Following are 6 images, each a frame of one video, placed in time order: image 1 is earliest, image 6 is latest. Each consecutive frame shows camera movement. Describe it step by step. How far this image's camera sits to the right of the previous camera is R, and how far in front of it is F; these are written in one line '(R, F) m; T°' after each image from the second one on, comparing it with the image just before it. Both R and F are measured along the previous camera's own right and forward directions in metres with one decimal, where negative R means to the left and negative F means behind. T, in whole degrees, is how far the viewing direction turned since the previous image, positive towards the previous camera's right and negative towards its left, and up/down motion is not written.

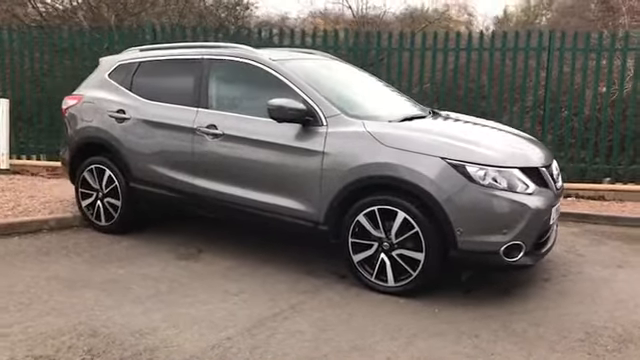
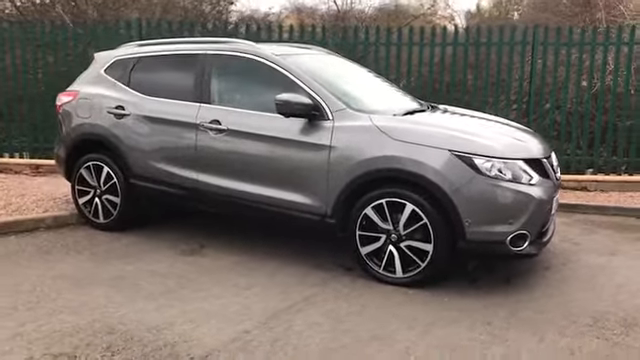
(-0.3, 0.0) m; +3°
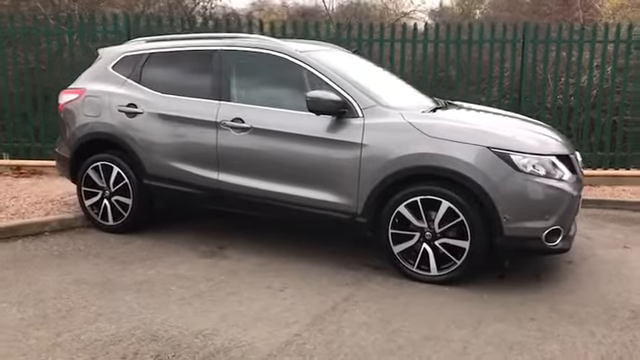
(-0.6, +0.1) m; +4°
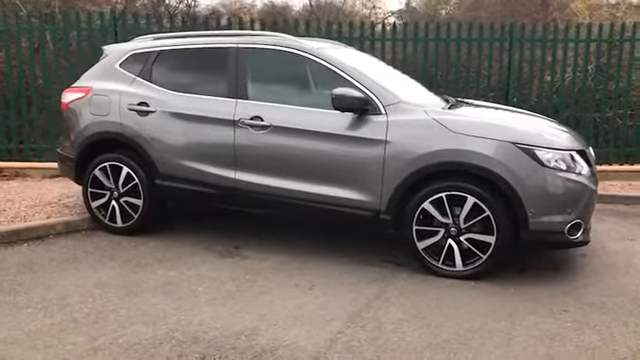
(-0.5, 0.0) m; +4°
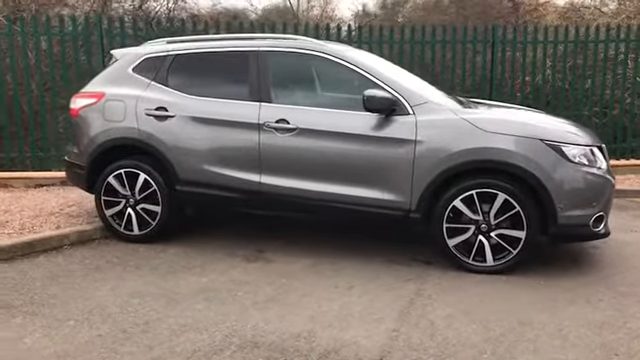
(-0.7, 0.0) m; +4°
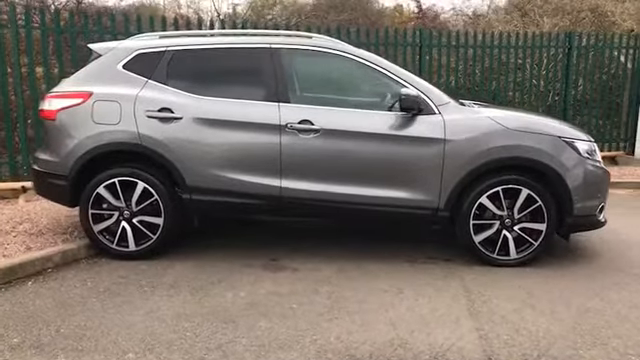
(-1.5, +0.4) m; +14°
